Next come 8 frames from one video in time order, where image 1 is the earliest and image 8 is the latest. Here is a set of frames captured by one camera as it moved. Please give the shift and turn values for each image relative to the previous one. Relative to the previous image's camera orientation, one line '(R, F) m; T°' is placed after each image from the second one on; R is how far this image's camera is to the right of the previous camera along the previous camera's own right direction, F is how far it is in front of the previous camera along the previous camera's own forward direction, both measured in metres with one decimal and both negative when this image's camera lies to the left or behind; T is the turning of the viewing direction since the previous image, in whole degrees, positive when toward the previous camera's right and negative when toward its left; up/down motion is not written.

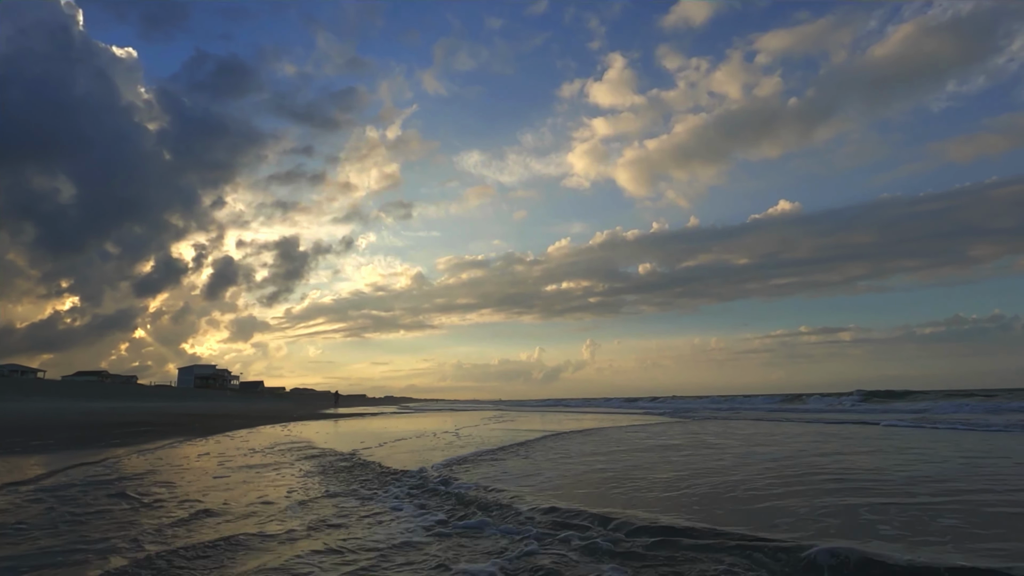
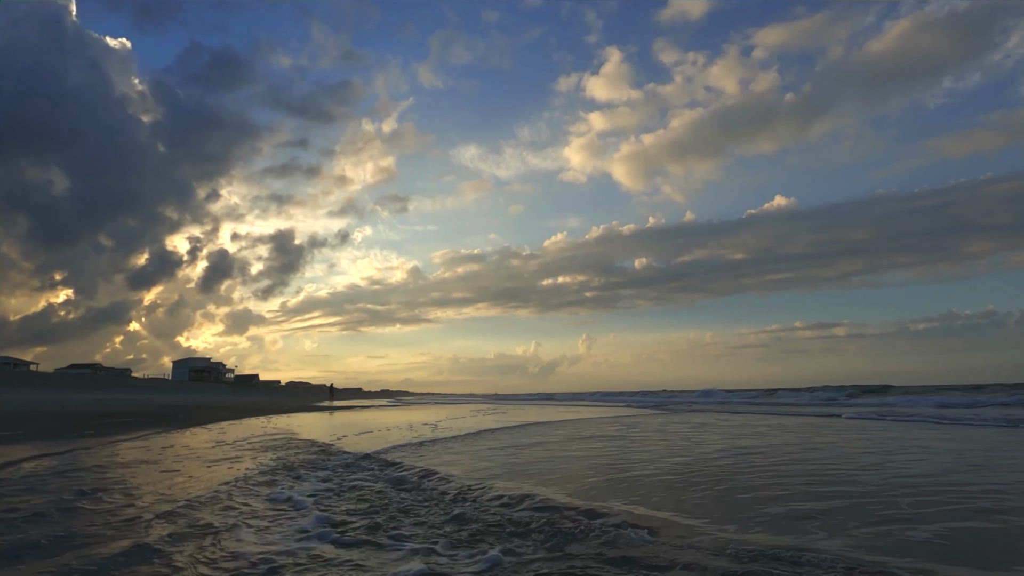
(+0.2, -0.6) m; 0°
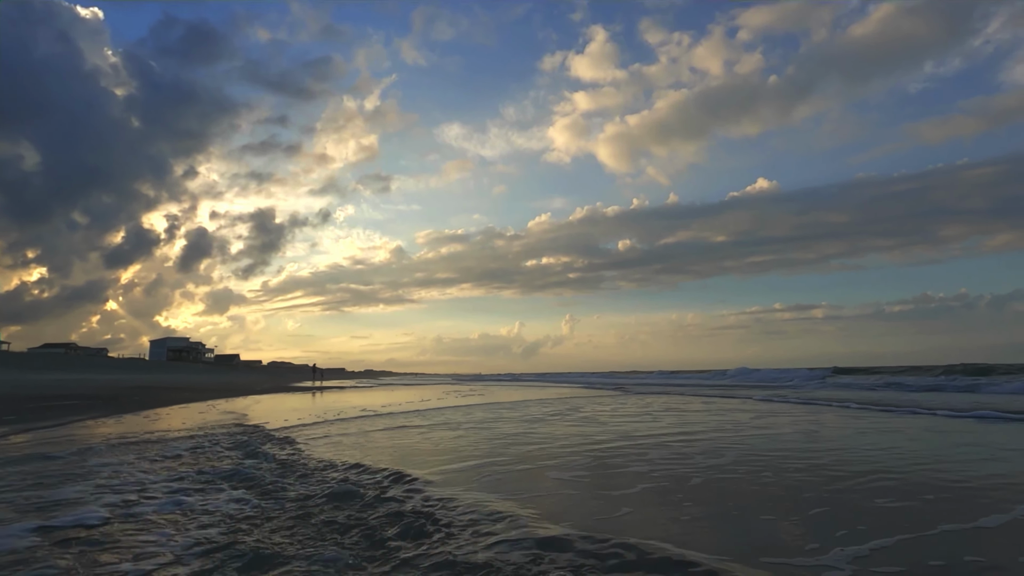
(-0.2, -0.1) m; +2°
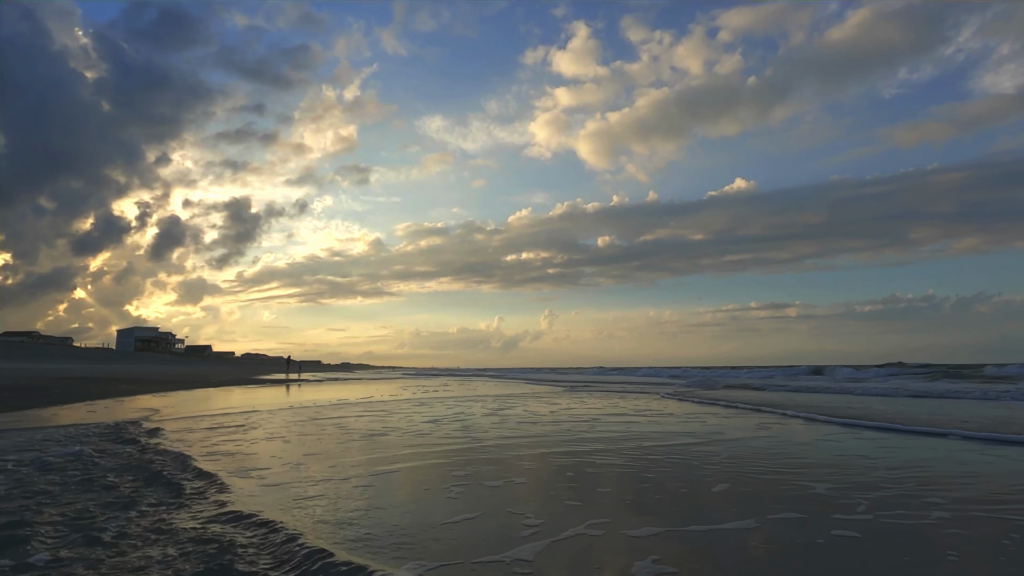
(-1.1, -0.3) m; +2°
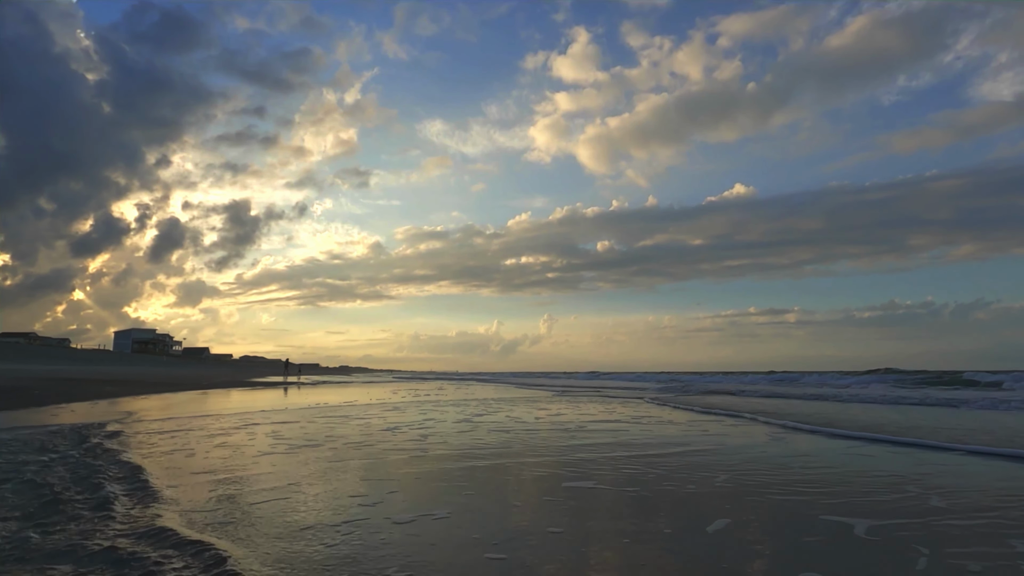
(-2.4, +2.1) m; 0°
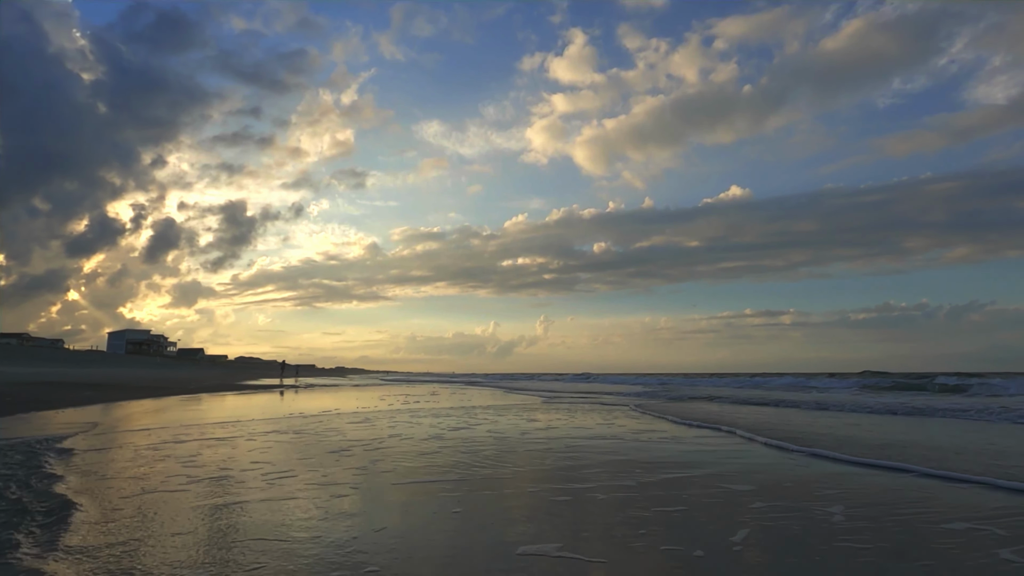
(+1.5, -1.2) m; 0°
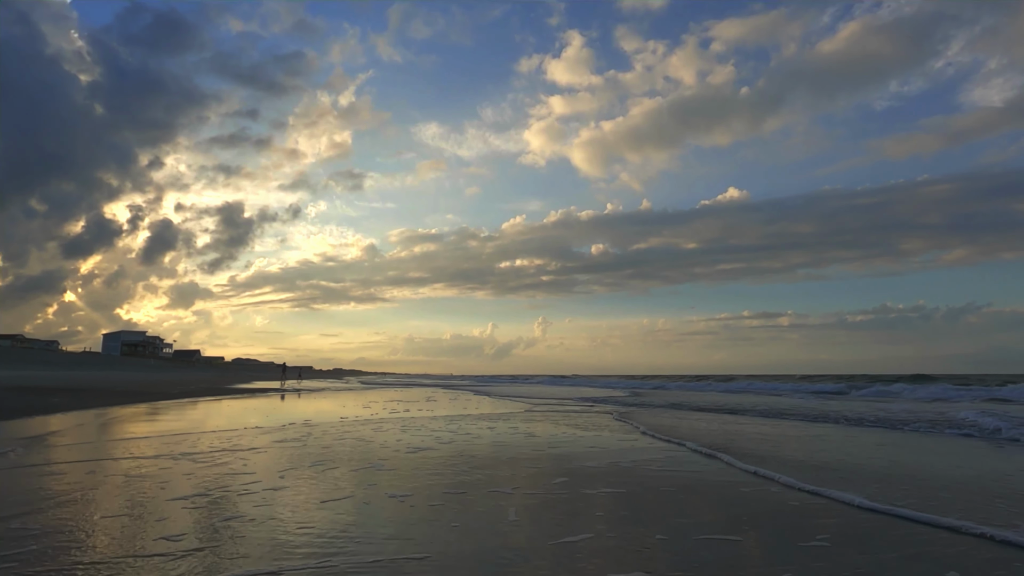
(-2.1, +2.7) m; 0°
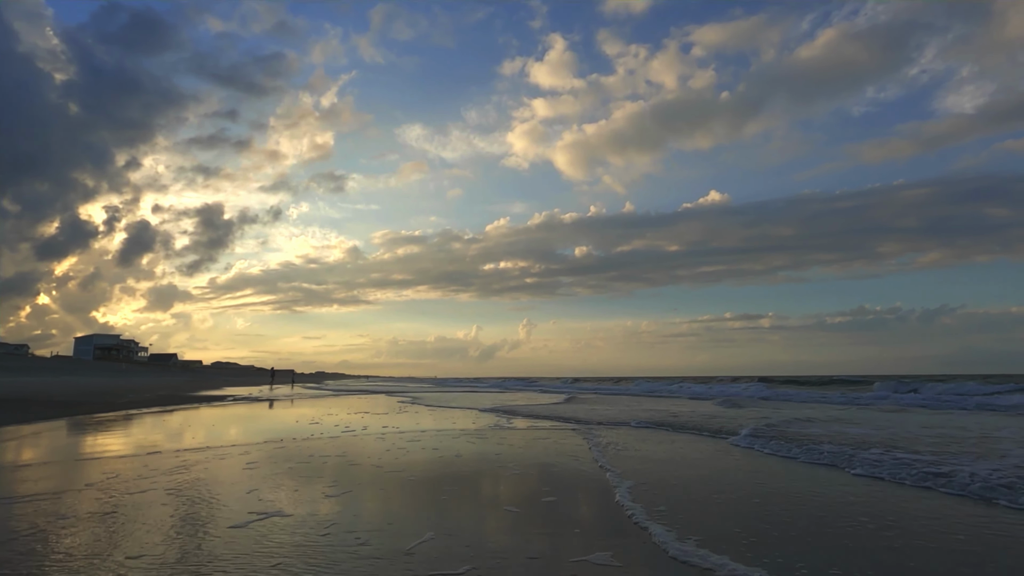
(-1.2, -2.2) m; +2°
